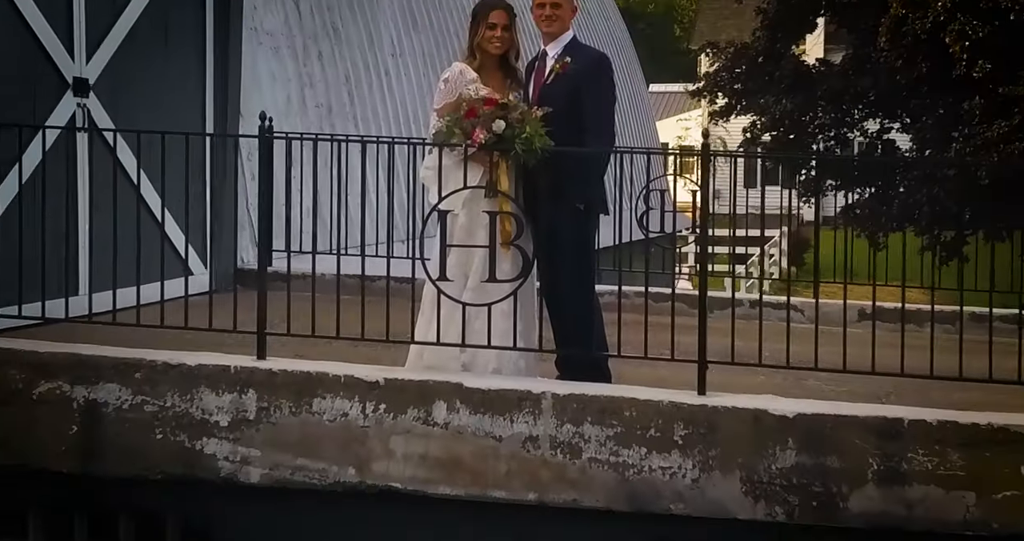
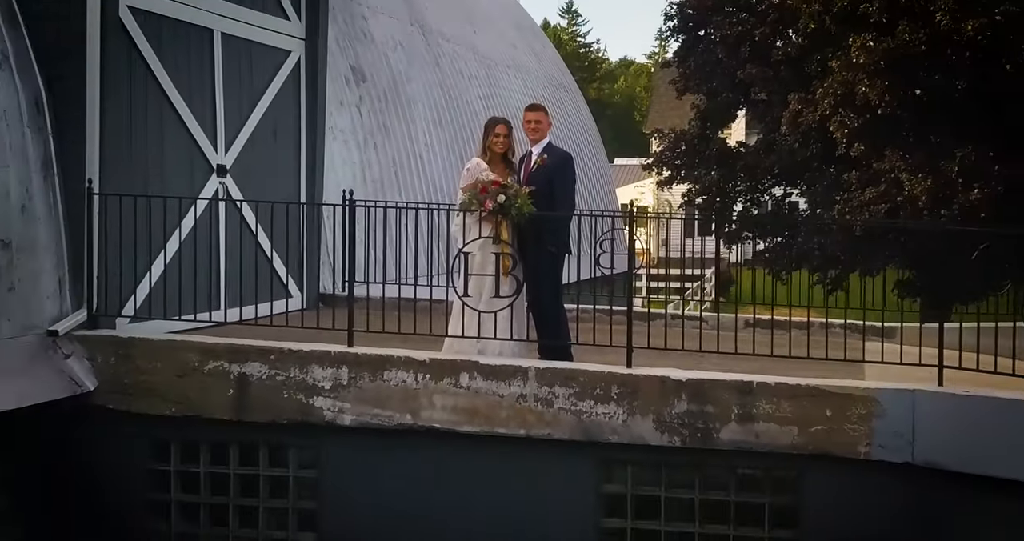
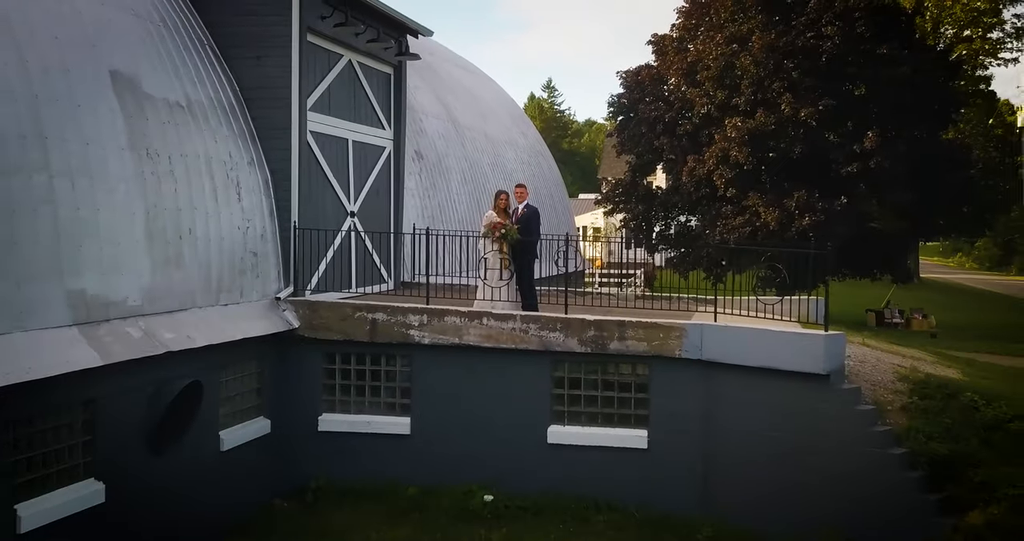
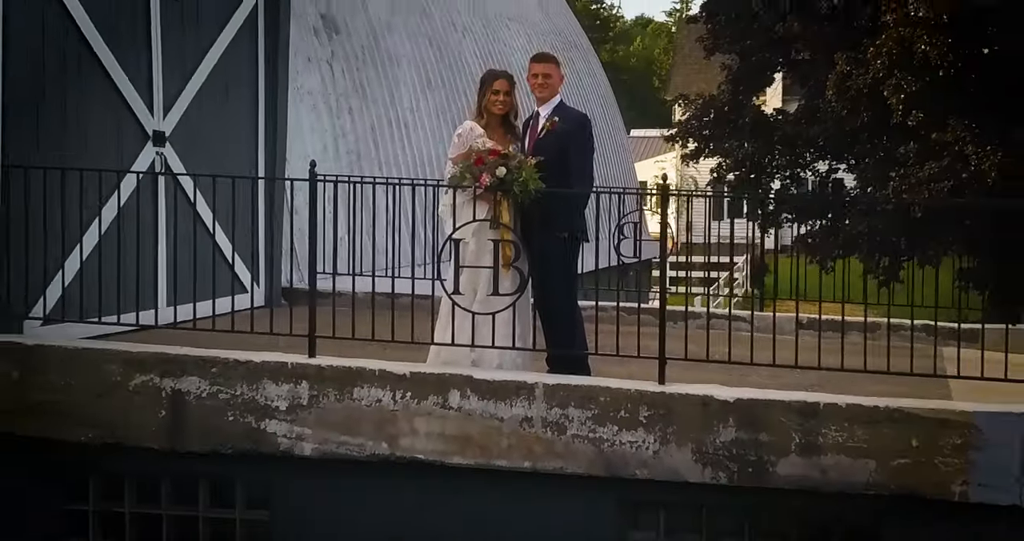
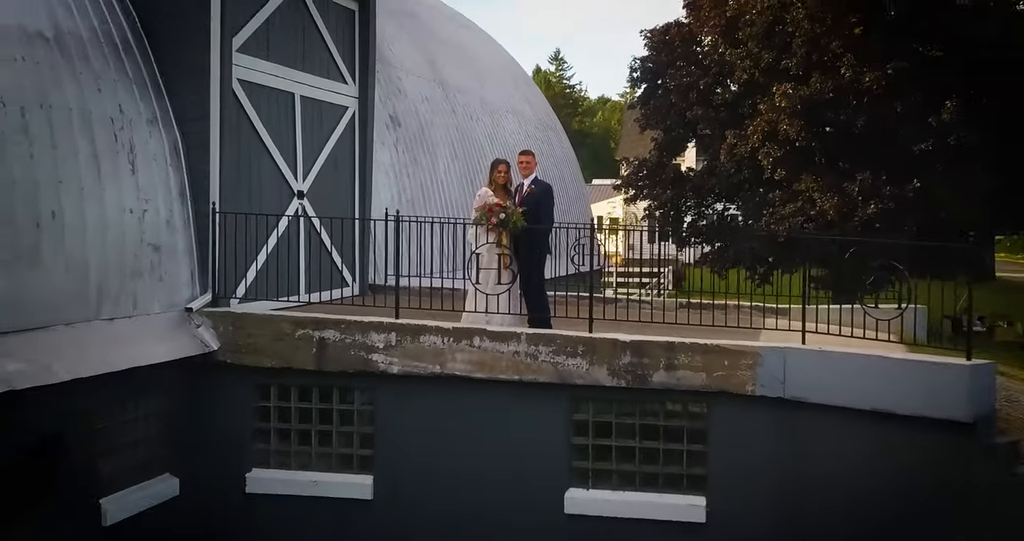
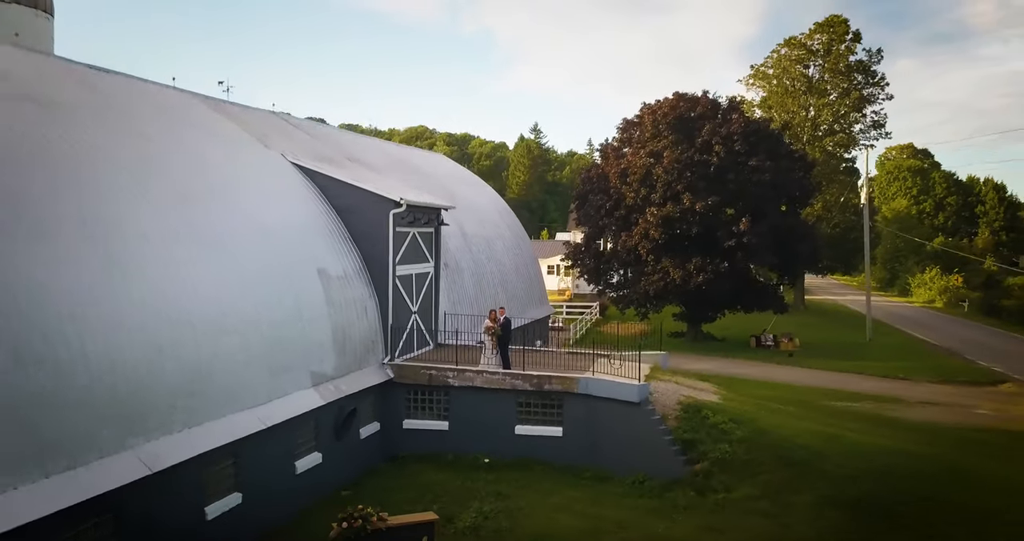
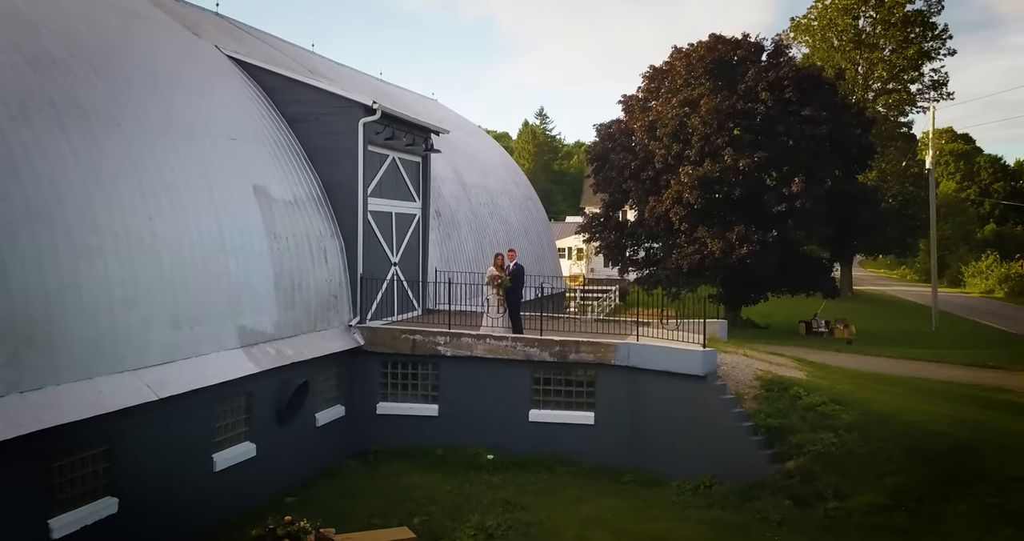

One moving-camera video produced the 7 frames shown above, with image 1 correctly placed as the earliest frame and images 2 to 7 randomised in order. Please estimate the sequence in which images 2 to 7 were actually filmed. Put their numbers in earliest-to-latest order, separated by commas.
4, 2, 5, 3, 7, 6
